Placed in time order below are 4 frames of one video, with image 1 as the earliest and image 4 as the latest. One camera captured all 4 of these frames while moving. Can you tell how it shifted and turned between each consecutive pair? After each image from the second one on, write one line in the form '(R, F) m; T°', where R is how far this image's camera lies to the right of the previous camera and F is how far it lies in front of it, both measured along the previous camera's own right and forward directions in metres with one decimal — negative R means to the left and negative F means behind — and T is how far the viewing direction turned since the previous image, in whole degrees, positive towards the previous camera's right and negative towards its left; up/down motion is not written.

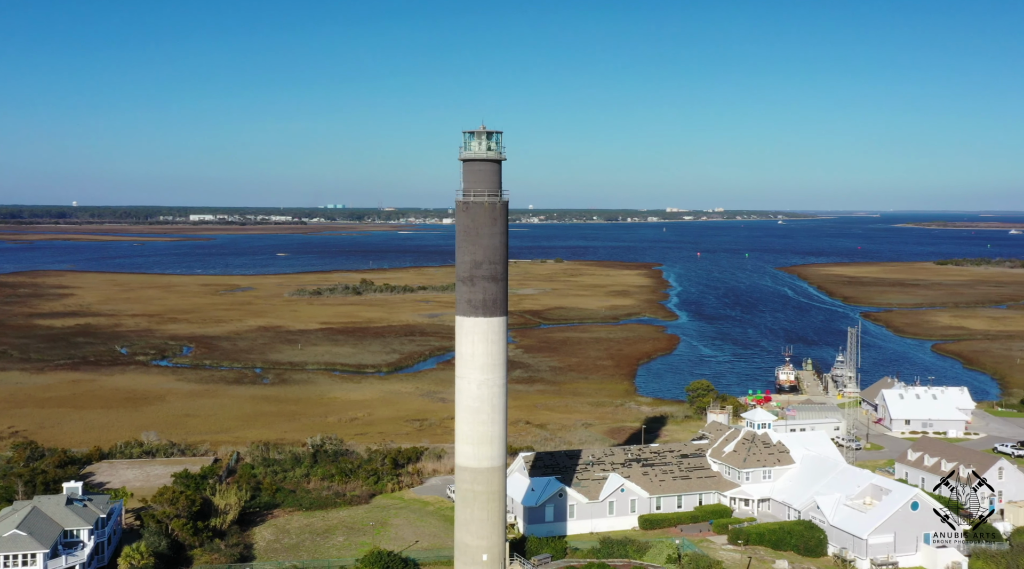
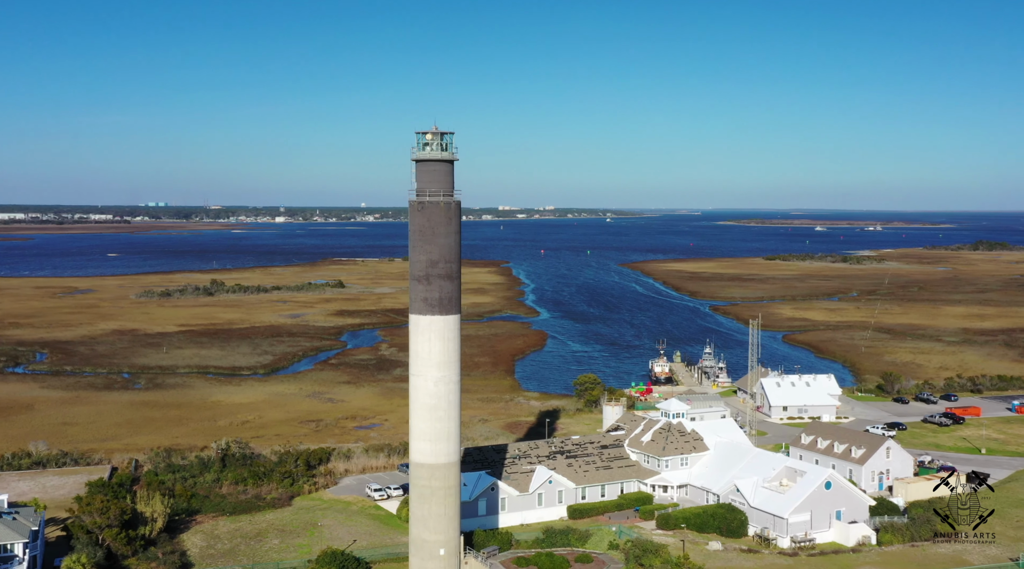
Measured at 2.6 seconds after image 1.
(-2.8, -0.4) m; +8°
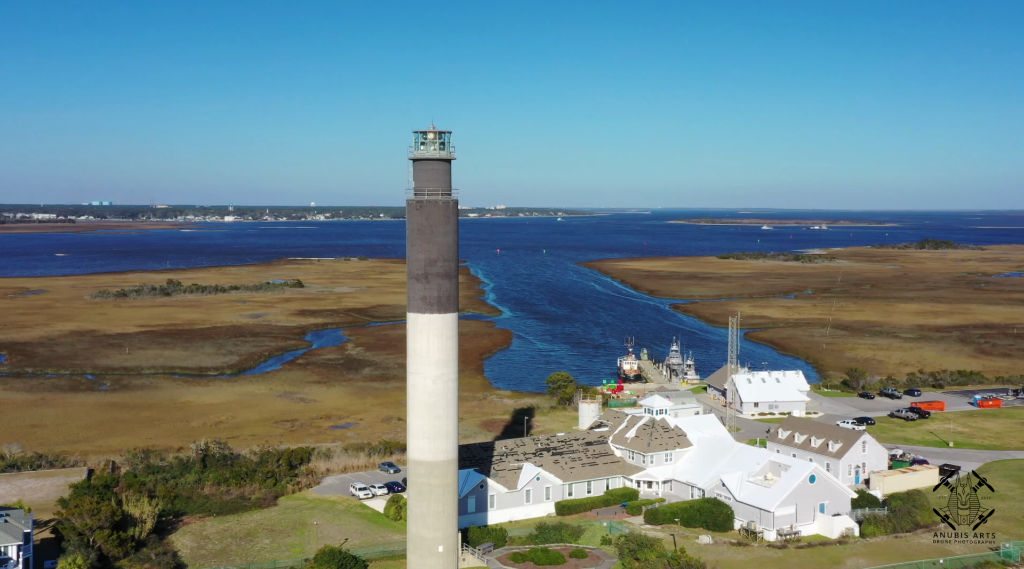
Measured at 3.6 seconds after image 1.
(-1.1, -0.2) m; +2°
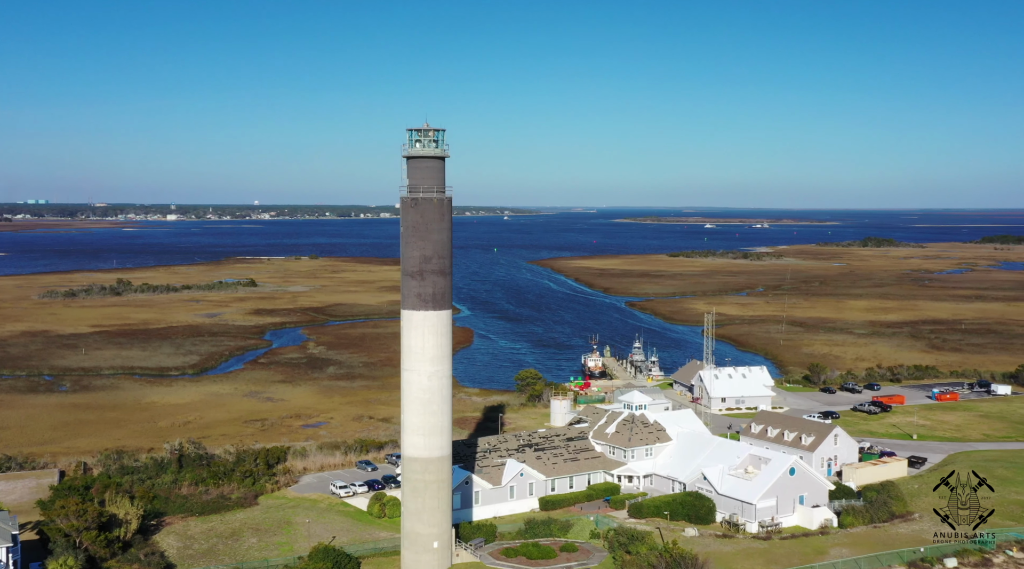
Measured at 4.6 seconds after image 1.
(-1.1, -0.2) m; +3°
